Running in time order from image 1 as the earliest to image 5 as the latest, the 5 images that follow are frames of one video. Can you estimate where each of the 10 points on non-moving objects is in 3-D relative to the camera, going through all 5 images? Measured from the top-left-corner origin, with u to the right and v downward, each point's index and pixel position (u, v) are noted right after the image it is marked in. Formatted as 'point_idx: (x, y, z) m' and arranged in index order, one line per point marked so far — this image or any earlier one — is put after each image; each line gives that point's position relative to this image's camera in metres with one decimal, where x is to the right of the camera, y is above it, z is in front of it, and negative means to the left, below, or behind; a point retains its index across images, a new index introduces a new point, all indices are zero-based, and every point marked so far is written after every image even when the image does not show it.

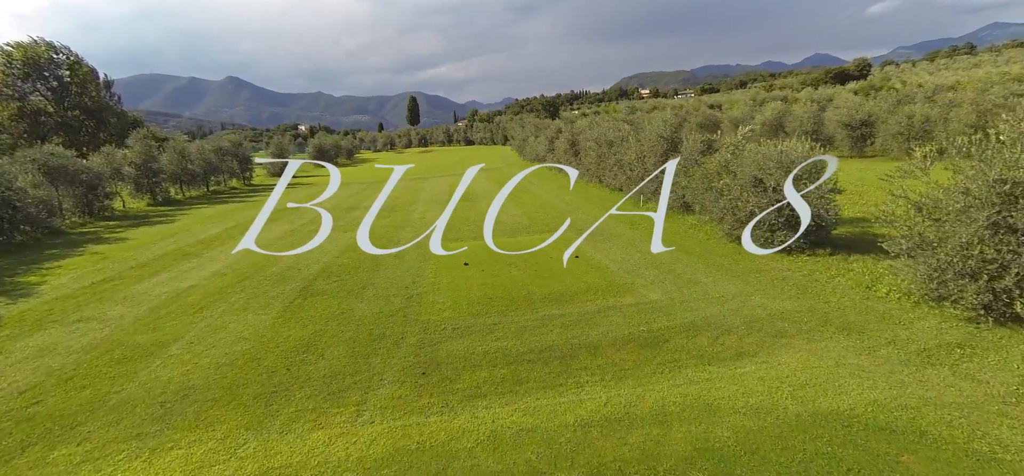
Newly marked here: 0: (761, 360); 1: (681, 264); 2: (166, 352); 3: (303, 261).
0: (+4.5, -2.2, +8.6) m
1: (+5.1, -0.8, +15.0) m
2: (-7.2, -2.4, +10.3) m
3: (-7.5, -0.8, +17.7) m
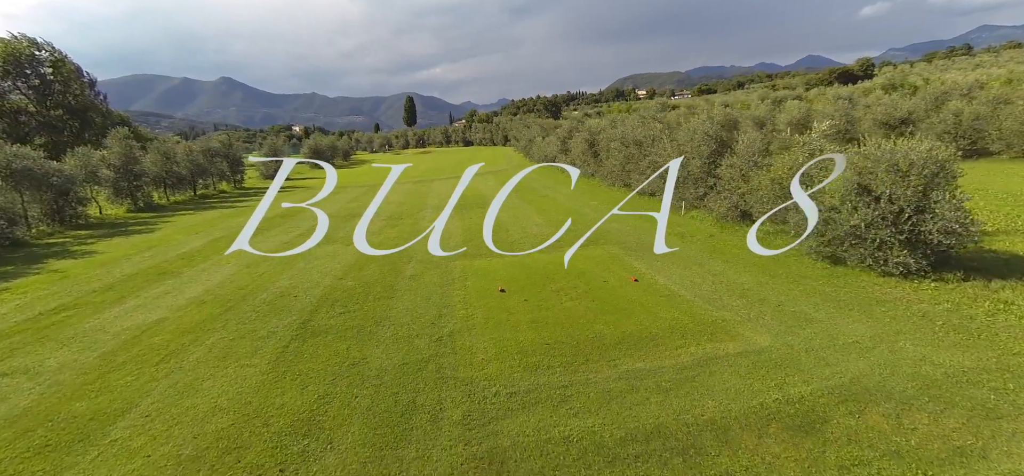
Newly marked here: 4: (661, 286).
0: (+5.7, -2.7, +5.7) m
1: (+6.3, -1.3, +12.1) m
2: (-6.0, -2.9, +7.4) m
3: (-6.3, -1.4, +14.7) m
4: (+3.8, -1.2, +12.8) m
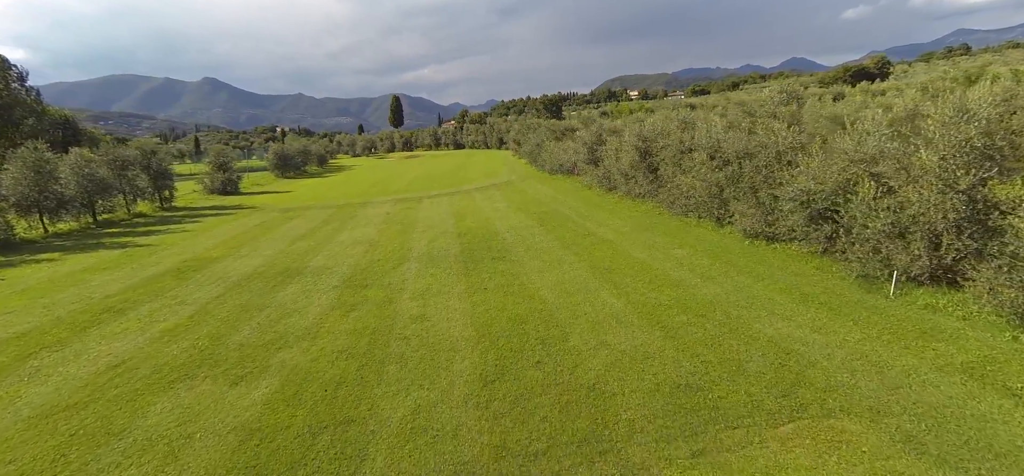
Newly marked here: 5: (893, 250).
0: (+7.4, -5.0, -4.9) m
1: (+7.9, -3.7, +1.5) m
2: (-4.3, -5.4, -3.5) m
3: (-4.8, -3.8, +3.8) m
4: (+5.4, -3.6, +2.1) m
5: (+9.2, -0.3, +11.9) m
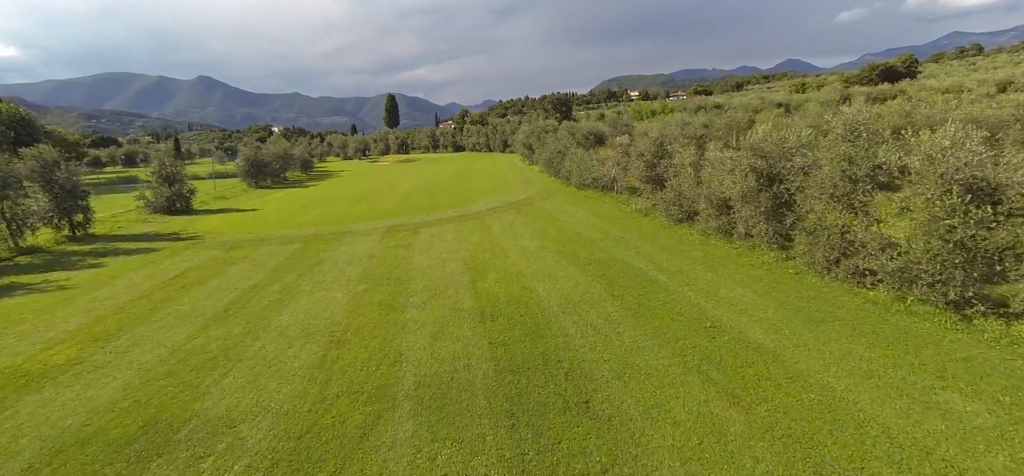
0: (+9.3, -7.4, -14.4) m
1: (+9.7, -6.0, -8.0) m
2: (-2.4, -7.7, -13.1) m
3: (-2.9, -6.2, -5.7) m
4: (+7.3, -6.0, -7.3) m
5: (+11.0, -2.7, +2.5) m
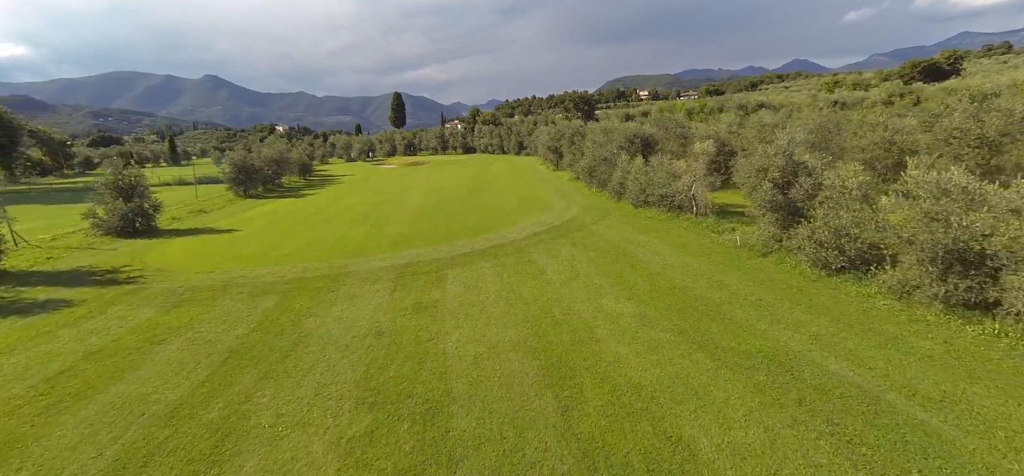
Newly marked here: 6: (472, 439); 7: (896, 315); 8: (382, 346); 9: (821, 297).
0: (+11.5, -9.4, -22.7) m
1: (+12.0, -8.0, -16.3) m
2: (-0.2, -9.6, -21.3) m
3: (-0.6, -8.1, -13.9) m
4: (+9.5, -8.0, -15.6) m
5: (+13.4, -4.6, -5.8) m
6: (-0.7, -3.5, +8.8) m
7: (+10.4, -1.8, +13.4) m
8: (-3.5, -2.8, +13.2) m
9: (+9.8, -1.6, +15.7) m
